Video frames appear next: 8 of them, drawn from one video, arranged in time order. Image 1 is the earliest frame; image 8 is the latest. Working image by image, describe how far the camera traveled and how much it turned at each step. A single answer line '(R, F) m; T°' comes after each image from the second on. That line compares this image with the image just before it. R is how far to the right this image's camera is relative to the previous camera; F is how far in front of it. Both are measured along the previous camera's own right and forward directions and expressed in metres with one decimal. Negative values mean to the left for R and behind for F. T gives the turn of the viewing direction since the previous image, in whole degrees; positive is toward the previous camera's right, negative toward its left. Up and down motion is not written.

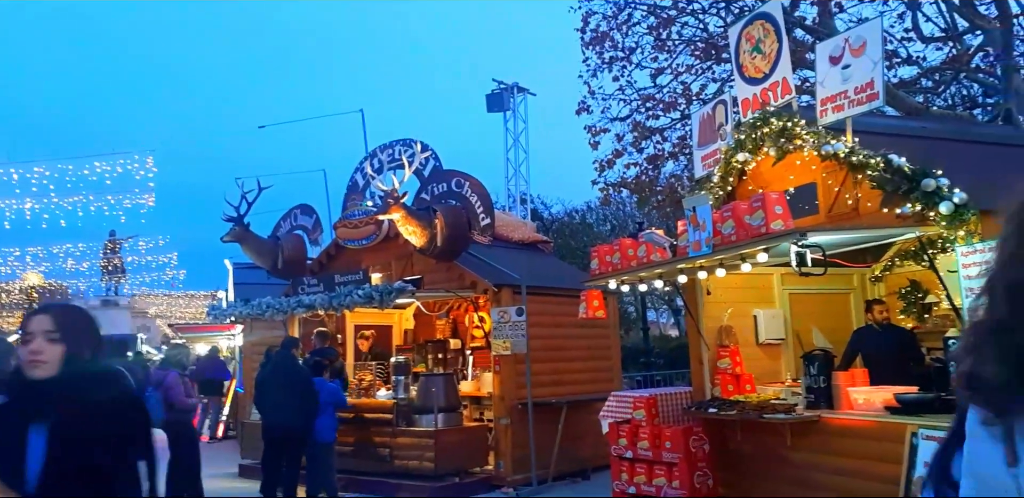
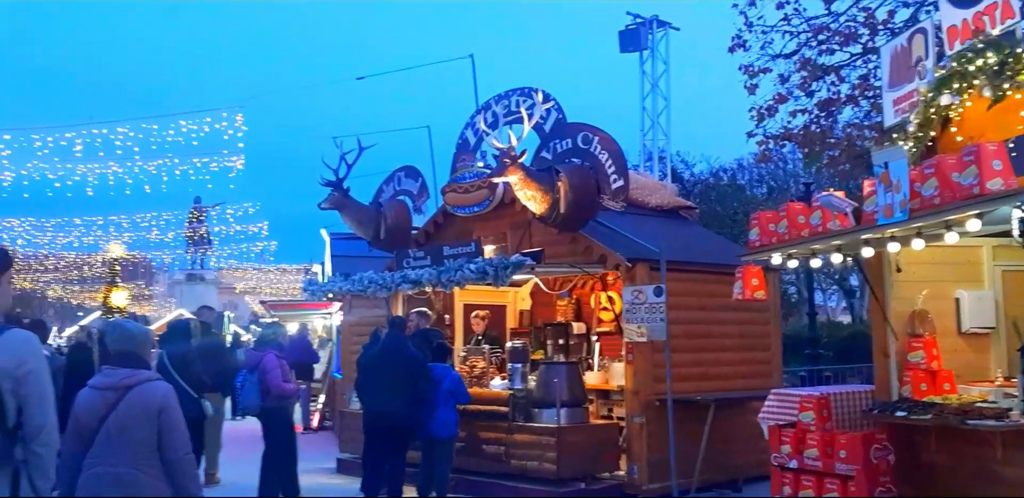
(-0.1, +1.4) m; -10°
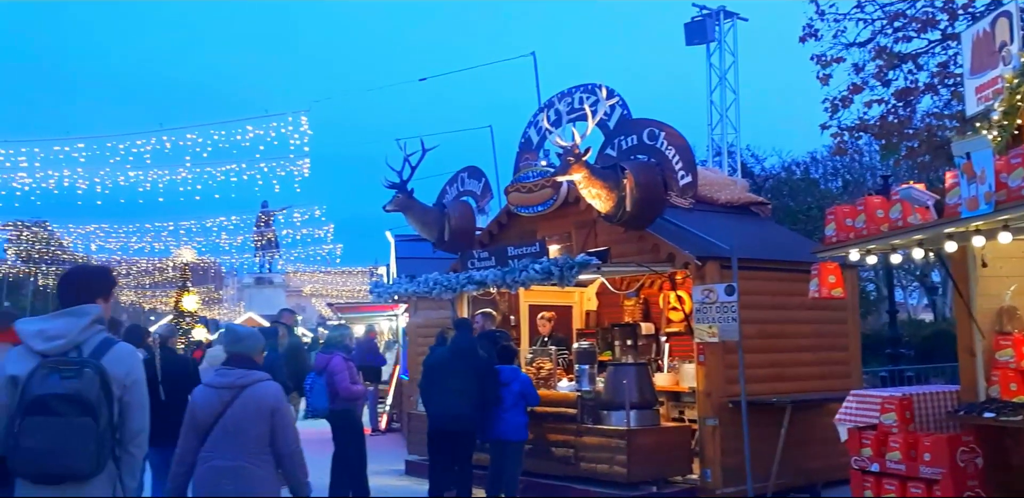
(-0.2, +0.1) m; -3°
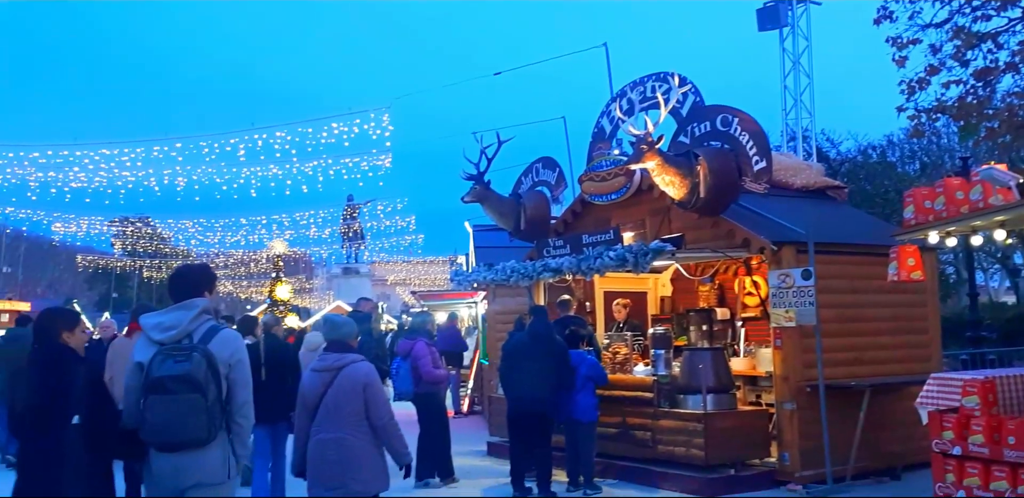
(-0.3, -0.2) m; -4°
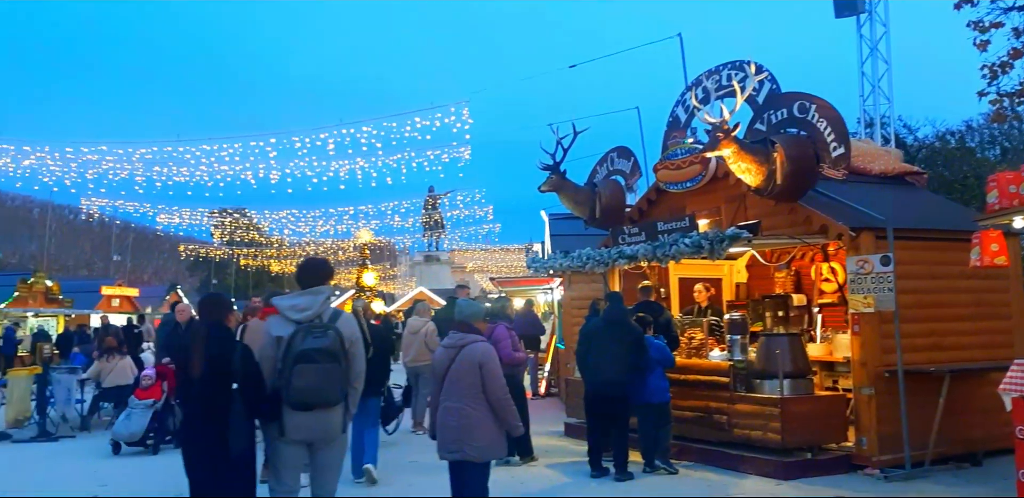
(-0.4, -0.2) m; -3°
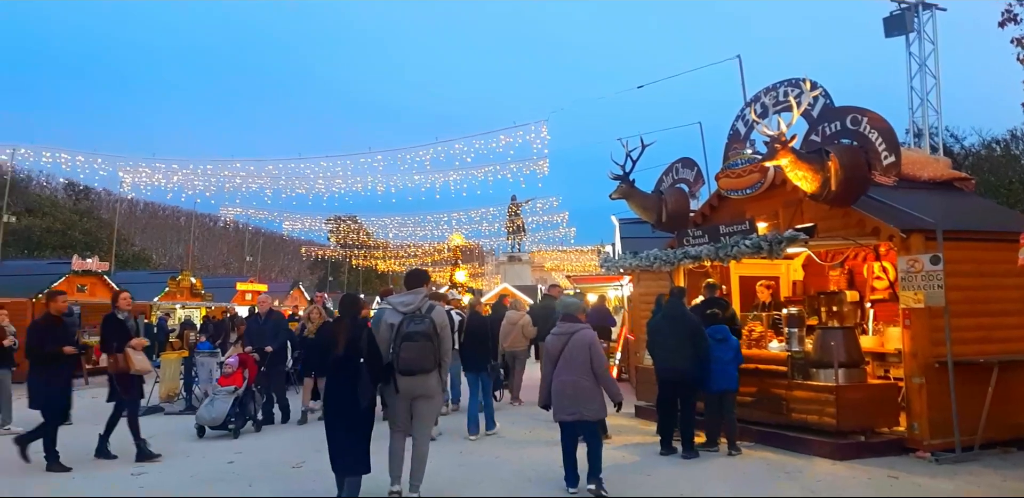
(-0.3, -1.0) m; -4°
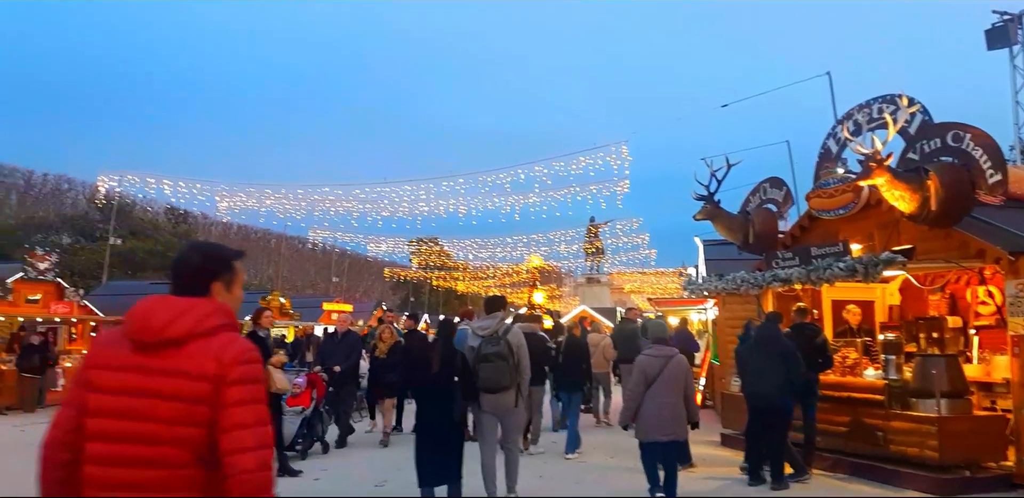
(-0.2, 0.0) m; -5°
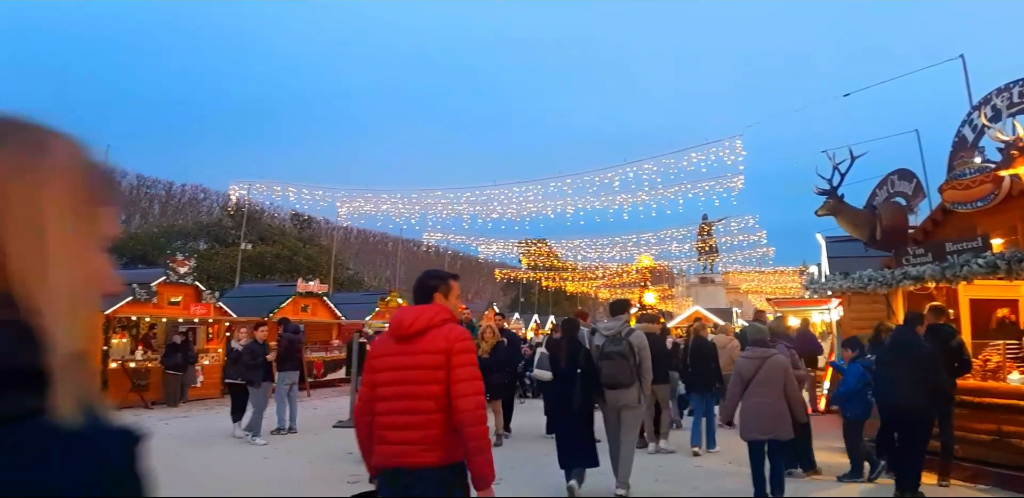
(-0.1, 0.0) m; -7°
